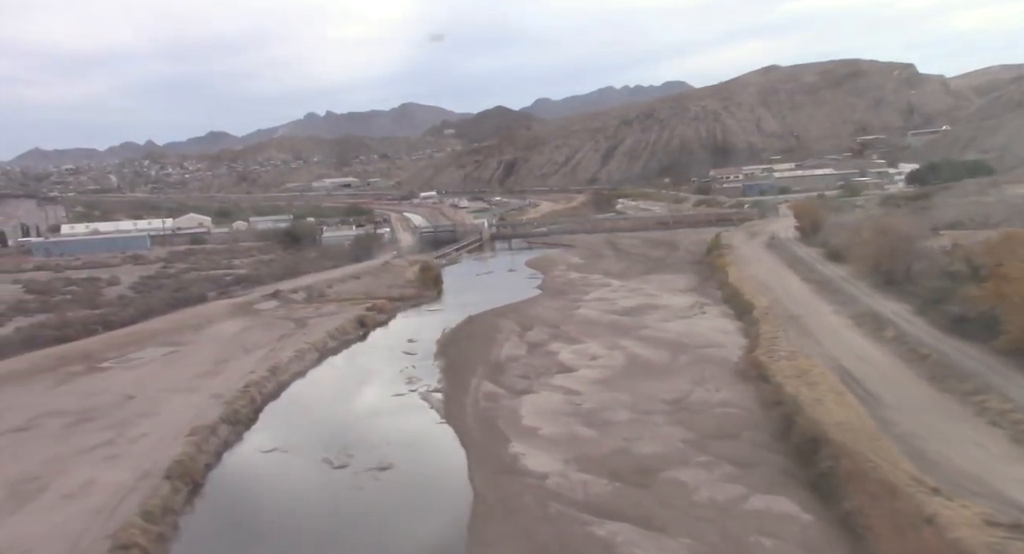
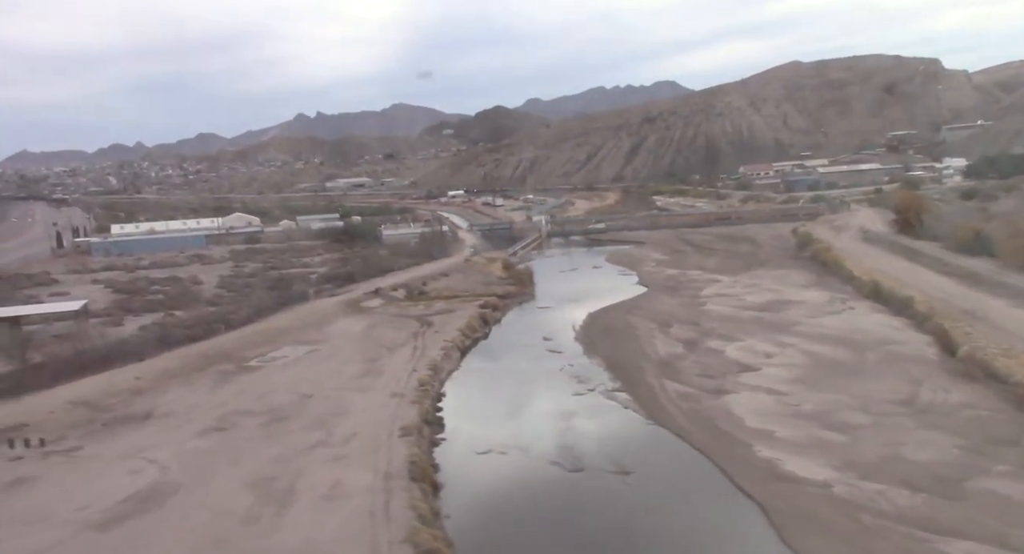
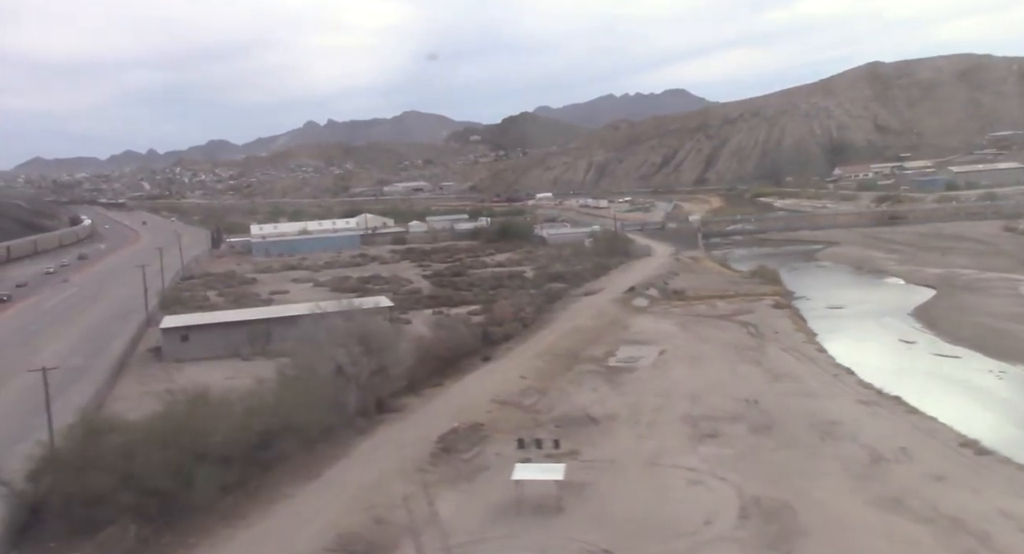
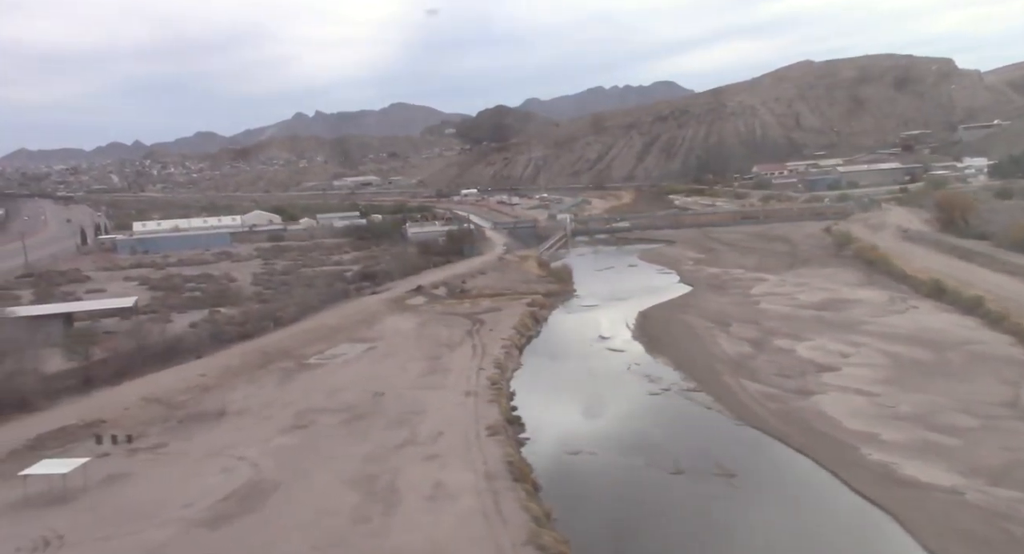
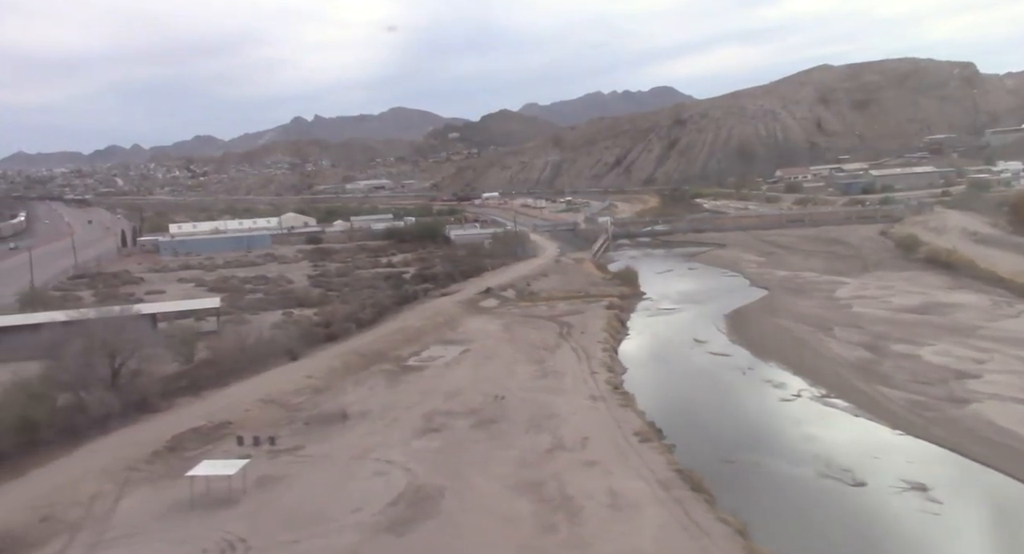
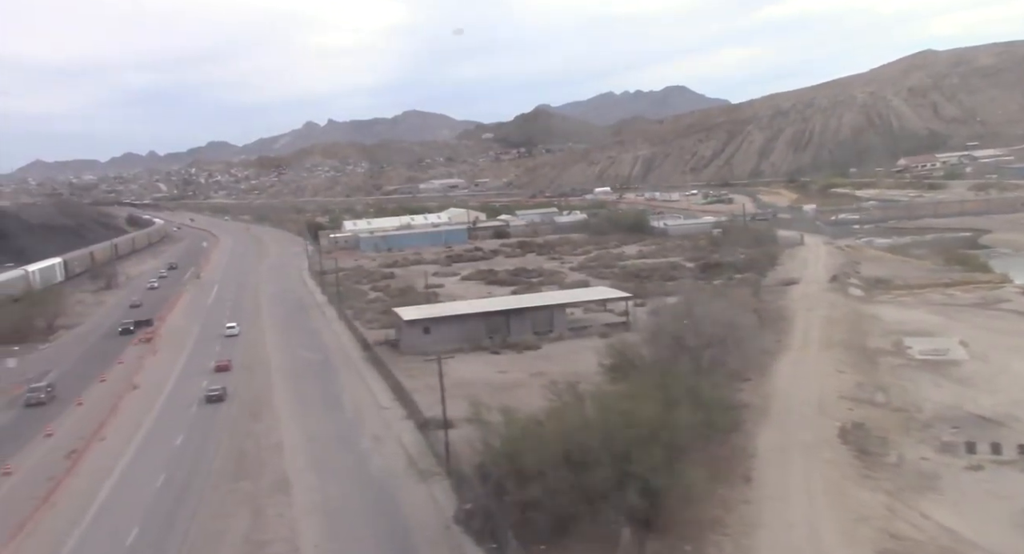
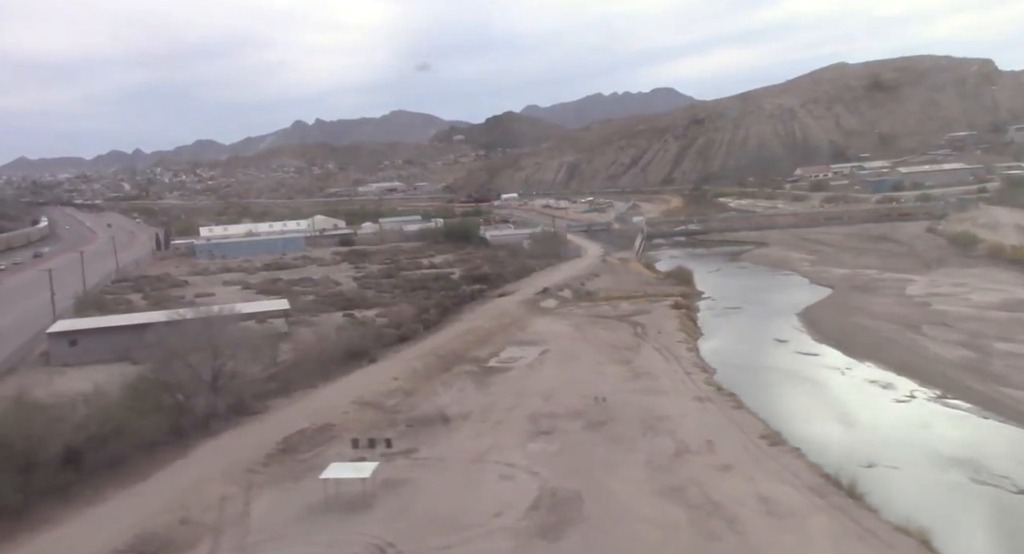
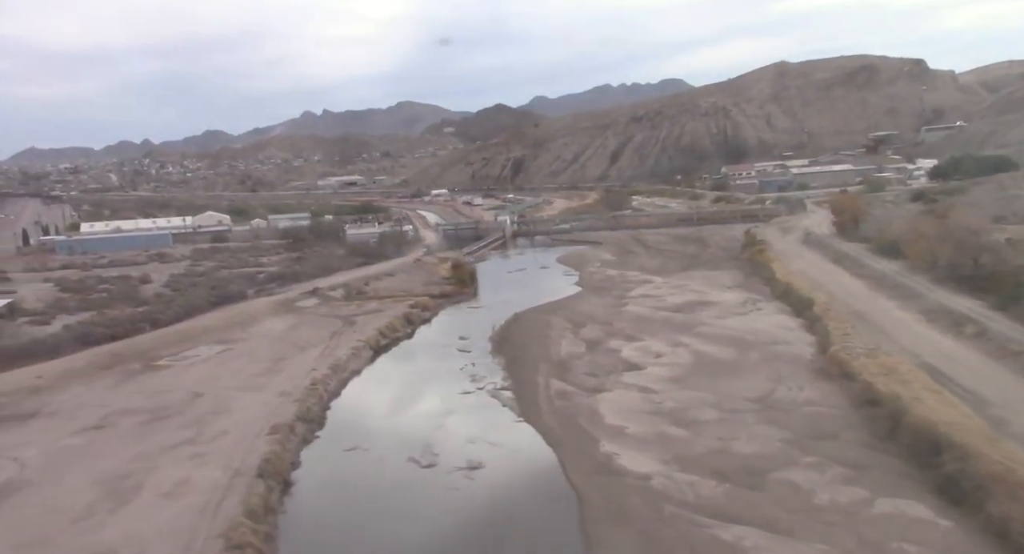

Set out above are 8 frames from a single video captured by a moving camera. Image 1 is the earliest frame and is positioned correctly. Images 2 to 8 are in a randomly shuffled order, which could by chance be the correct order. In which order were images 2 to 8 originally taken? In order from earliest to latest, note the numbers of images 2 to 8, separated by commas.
8, 2, 4, 5, 7, 3, 6
